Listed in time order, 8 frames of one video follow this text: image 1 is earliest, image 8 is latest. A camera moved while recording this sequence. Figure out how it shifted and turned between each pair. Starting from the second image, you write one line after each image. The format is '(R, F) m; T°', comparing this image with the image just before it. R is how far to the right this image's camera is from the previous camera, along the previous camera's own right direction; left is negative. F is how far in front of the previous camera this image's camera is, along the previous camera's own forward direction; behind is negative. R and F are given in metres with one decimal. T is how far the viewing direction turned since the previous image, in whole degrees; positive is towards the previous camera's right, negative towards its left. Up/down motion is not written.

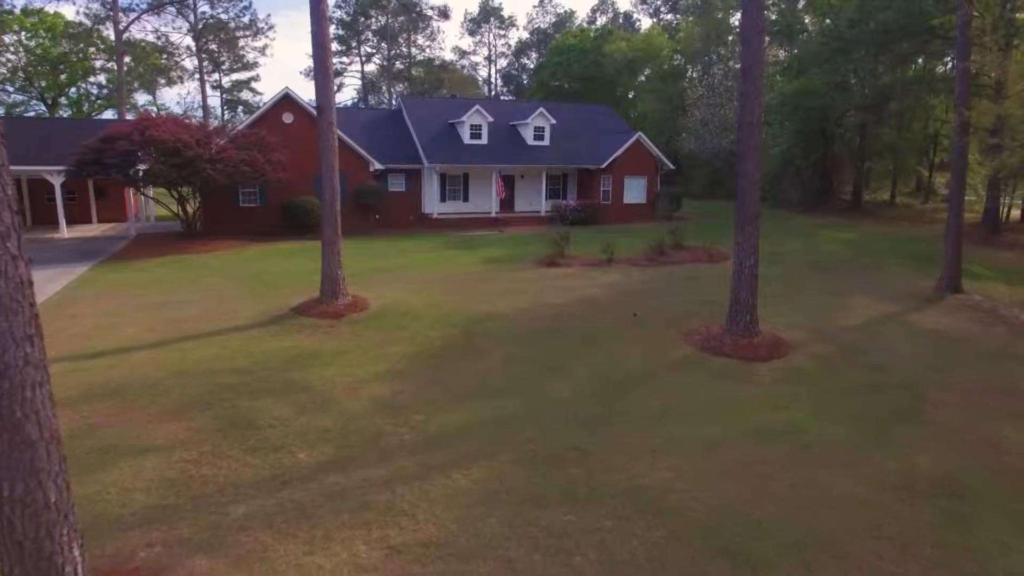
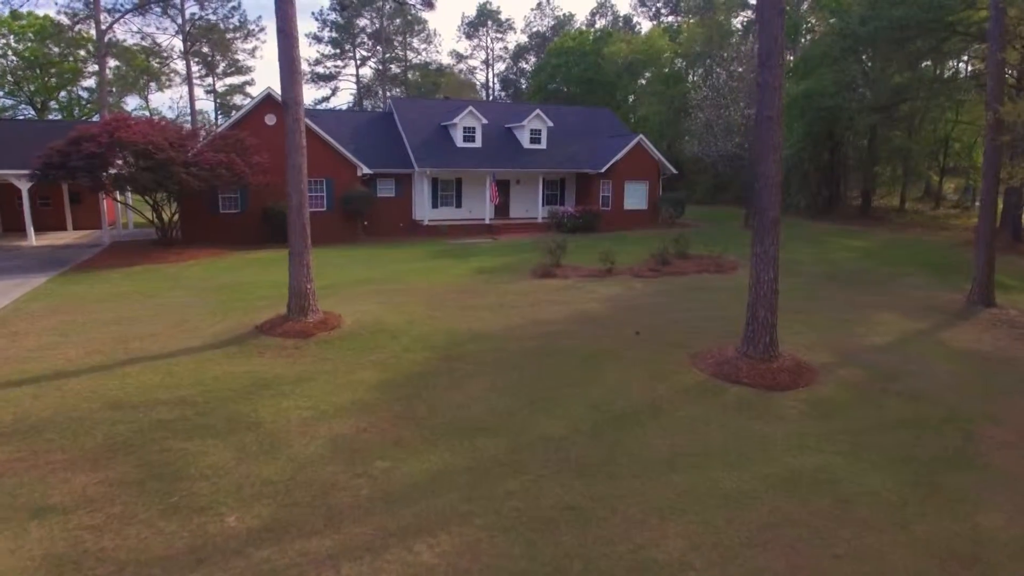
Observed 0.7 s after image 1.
(+0.2, +1.5) m; 0°
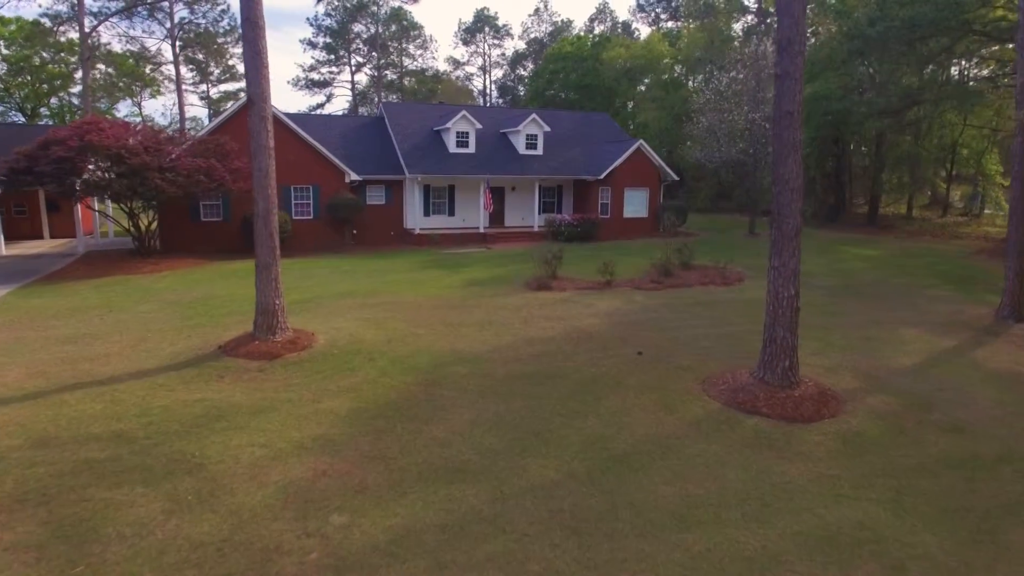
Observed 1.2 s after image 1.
(+0.1, +1.2) m; 0°
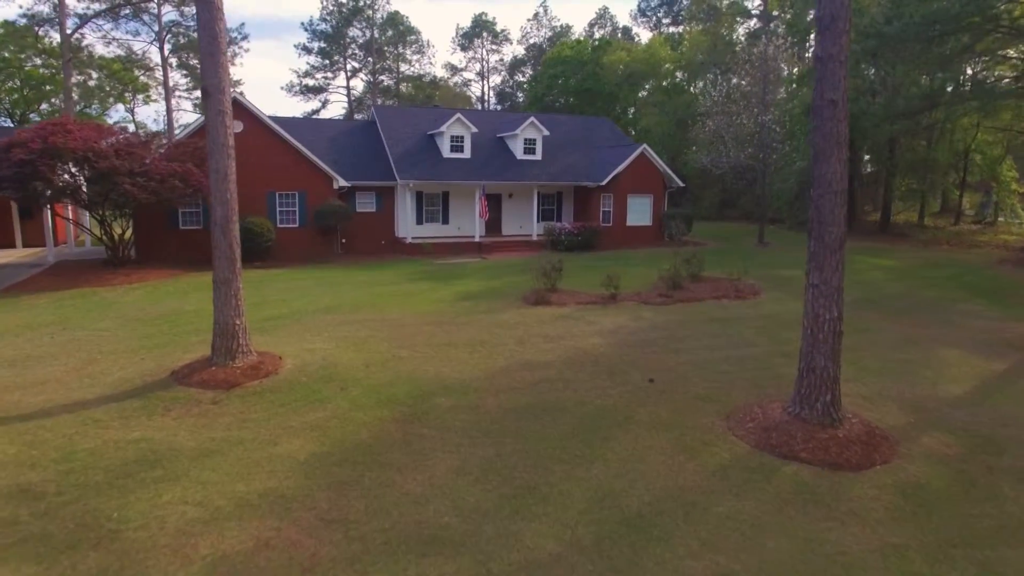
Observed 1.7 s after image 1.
(+0.1, +1.4) m; 0°
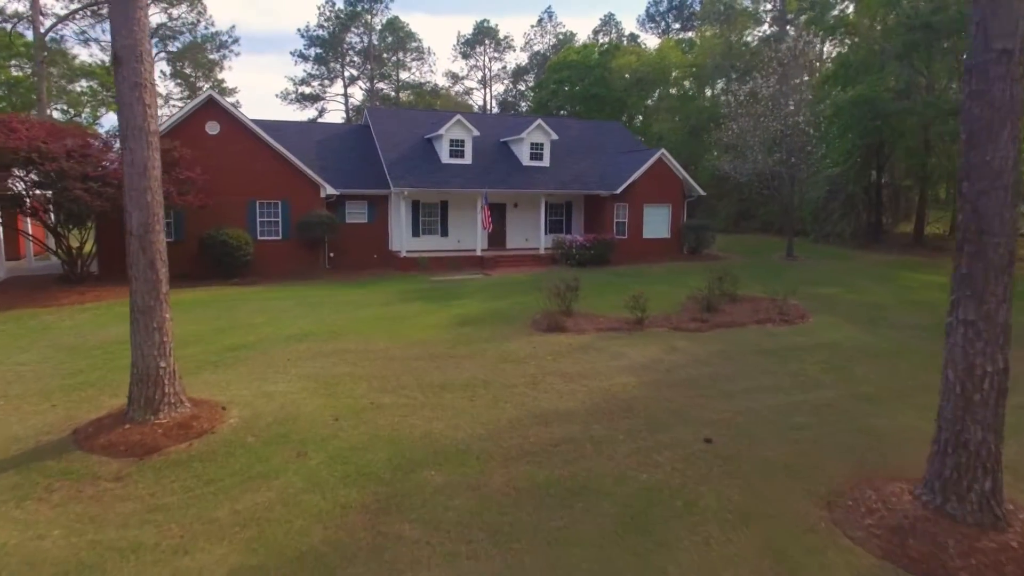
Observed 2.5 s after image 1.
(-0.1, +2.5) m; 0°
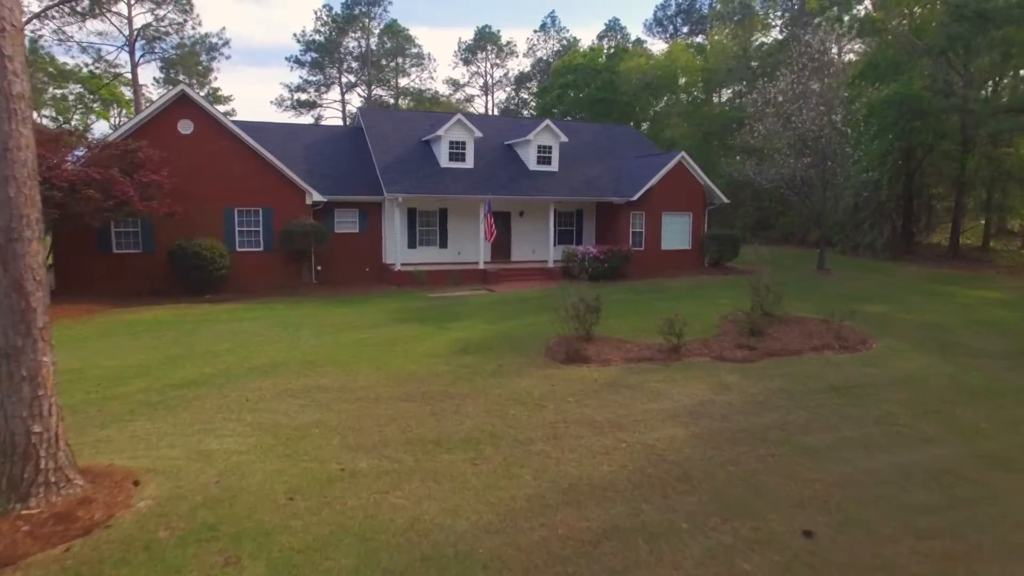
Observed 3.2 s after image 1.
(-0.1, +2.3) m; 0°
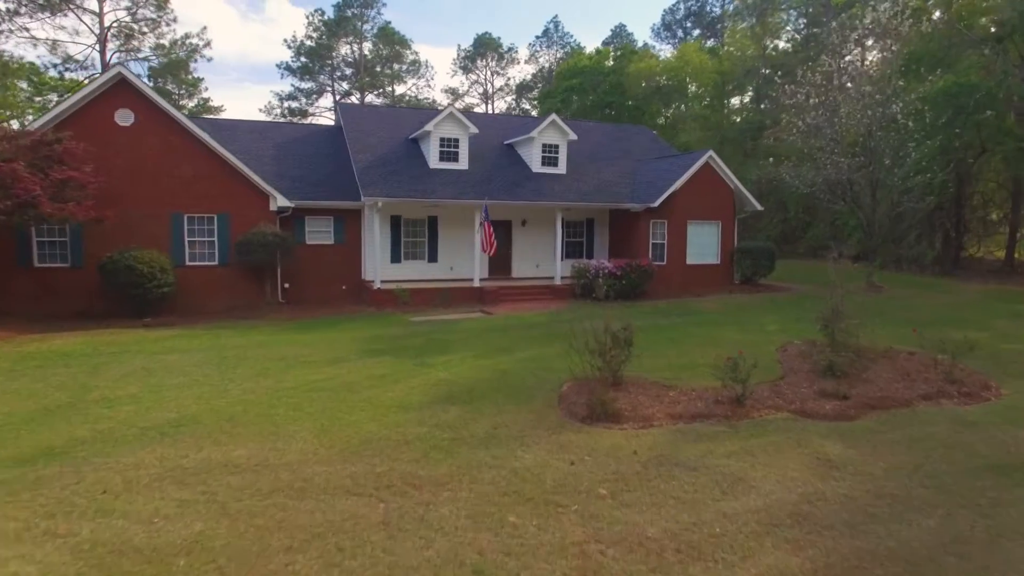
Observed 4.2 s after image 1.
(0.0, +3.3) m; 0°
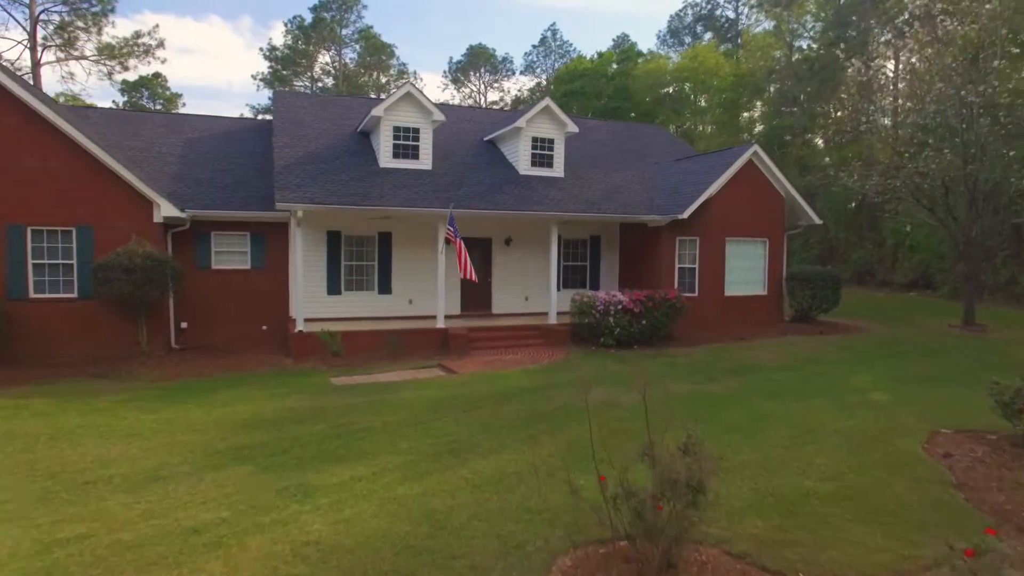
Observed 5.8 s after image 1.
(+0.4, +5.1) m; 0°
